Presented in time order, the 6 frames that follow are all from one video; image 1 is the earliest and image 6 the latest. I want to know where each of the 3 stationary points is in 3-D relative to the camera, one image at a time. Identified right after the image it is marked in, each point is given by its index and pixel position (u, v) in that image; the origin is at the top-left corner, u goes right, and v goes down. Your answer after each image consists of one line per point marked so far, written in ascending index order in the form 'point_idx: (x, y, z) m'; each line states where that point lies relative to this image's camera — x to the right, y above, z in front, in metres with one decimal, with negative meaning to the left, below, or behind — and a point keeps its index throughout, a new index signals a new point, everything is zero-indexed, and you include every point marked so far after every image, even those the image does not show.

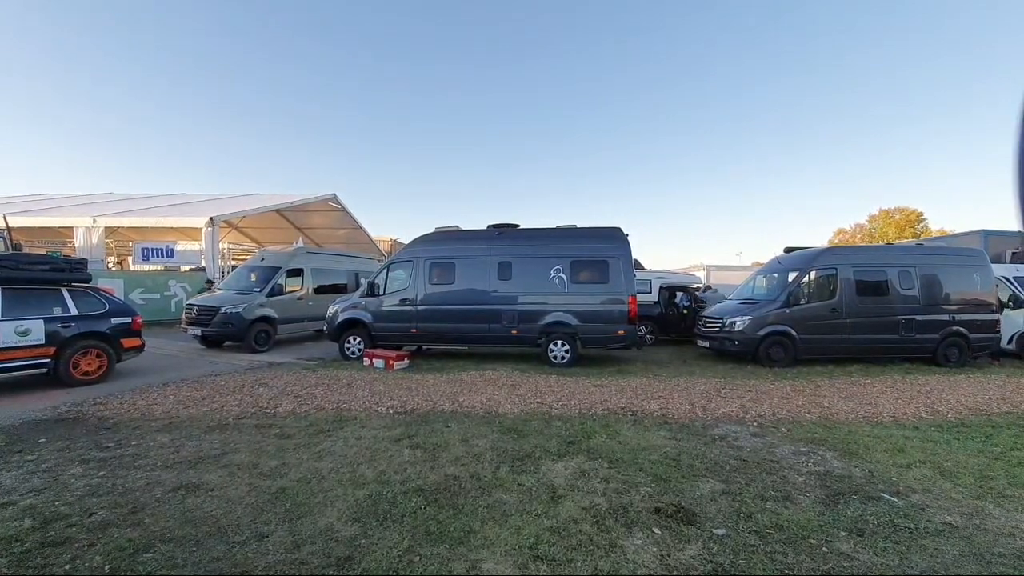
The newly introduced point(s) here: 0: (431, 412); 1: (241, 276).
0: (-1.0, -1.5, +5.4) m
1: (-7.8, +0.4, +12.8) m
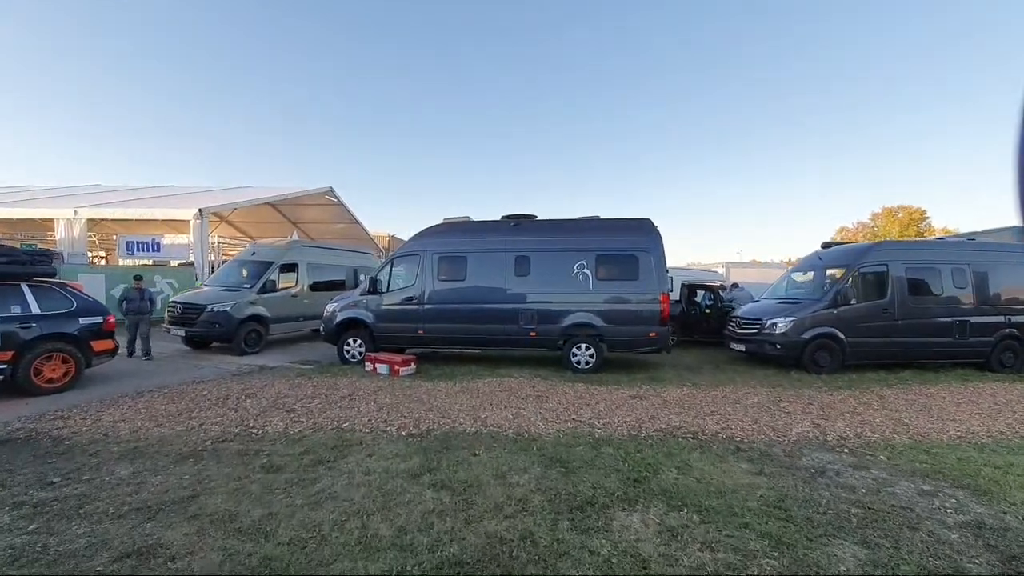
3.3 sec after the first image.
0: (-0.6, -1.5, +4.5) m
1: (-7.5, +0.5, +11.8) m
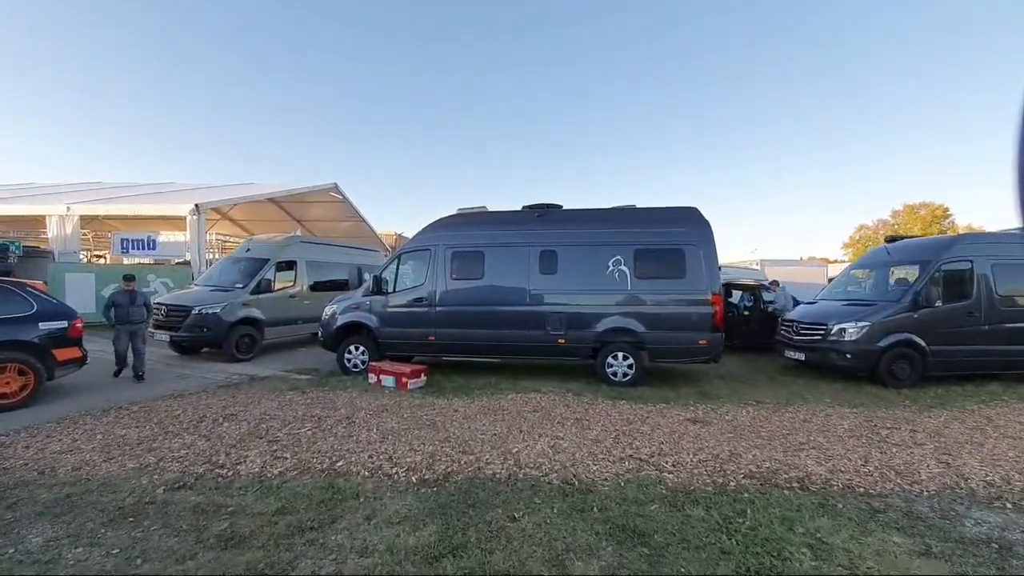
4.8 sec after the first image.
0: (-0.3, -1.5, +3.4) m
1: (-7.1, +0.5, +10.8) m
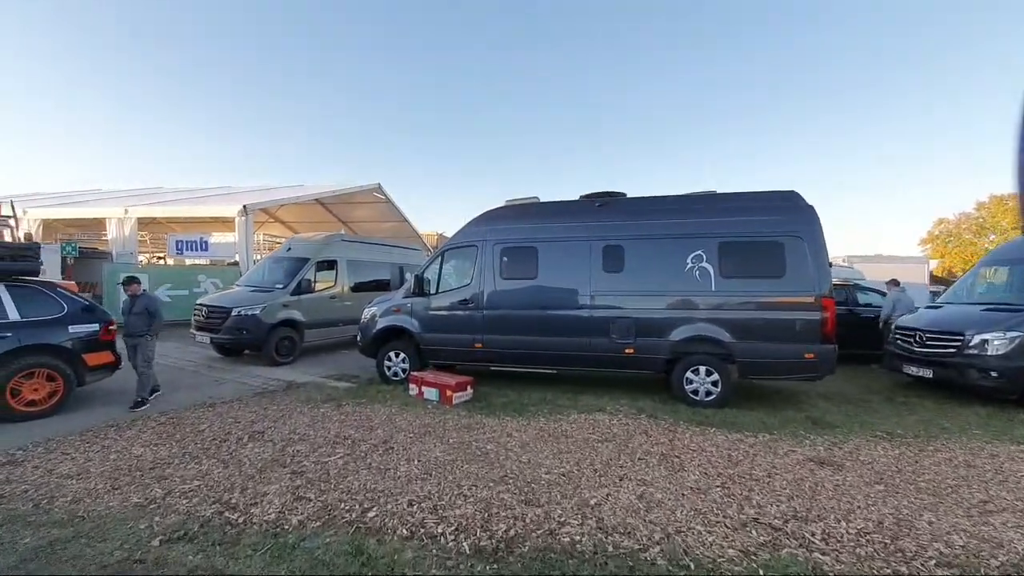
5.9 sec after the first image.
0: (+0.2, -1.5, +2.5) m
1: (-5.9, +0.5, +10.4) m
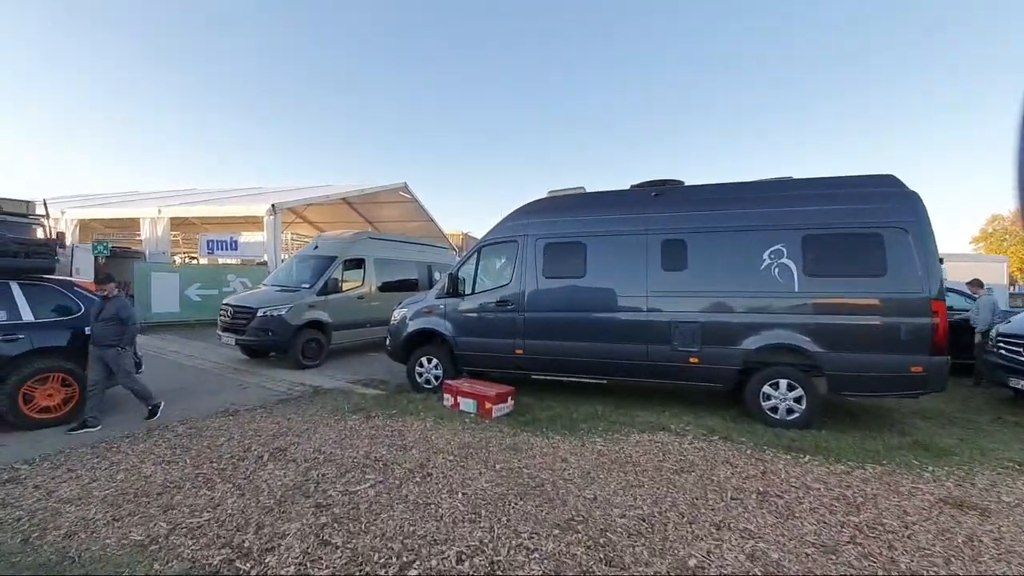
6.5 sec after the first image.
0: (+0.6, -1.5, +1.8) m
1: (-5.1, +0.5, +10.1) m
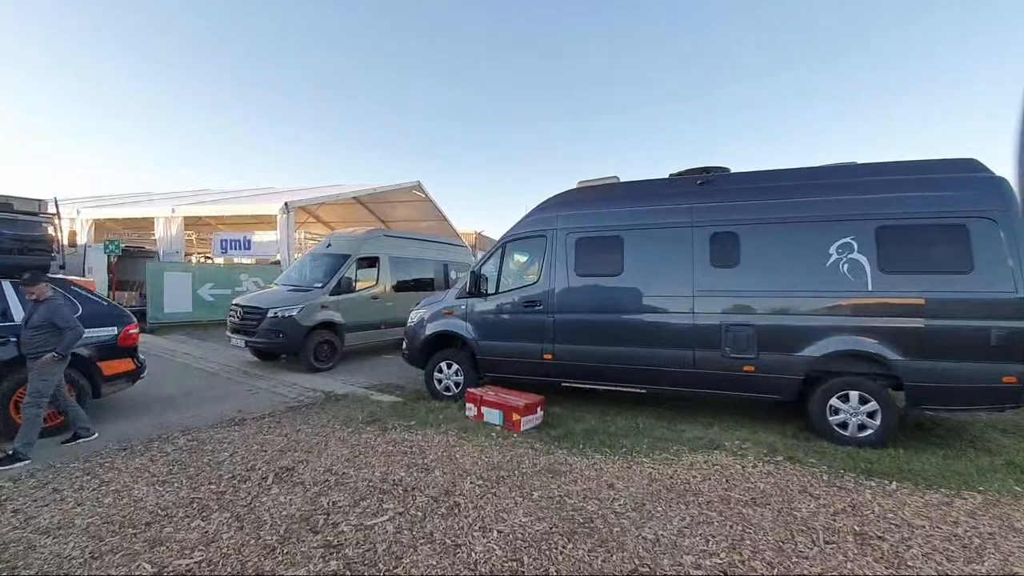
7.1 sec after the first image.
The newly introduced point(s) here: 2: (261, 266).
0: (+0.8, -1.5, +1.2) m
1: (-4.6, +0.5, +9.7) m
2: (-9.4, +0.8, +16.6) m
